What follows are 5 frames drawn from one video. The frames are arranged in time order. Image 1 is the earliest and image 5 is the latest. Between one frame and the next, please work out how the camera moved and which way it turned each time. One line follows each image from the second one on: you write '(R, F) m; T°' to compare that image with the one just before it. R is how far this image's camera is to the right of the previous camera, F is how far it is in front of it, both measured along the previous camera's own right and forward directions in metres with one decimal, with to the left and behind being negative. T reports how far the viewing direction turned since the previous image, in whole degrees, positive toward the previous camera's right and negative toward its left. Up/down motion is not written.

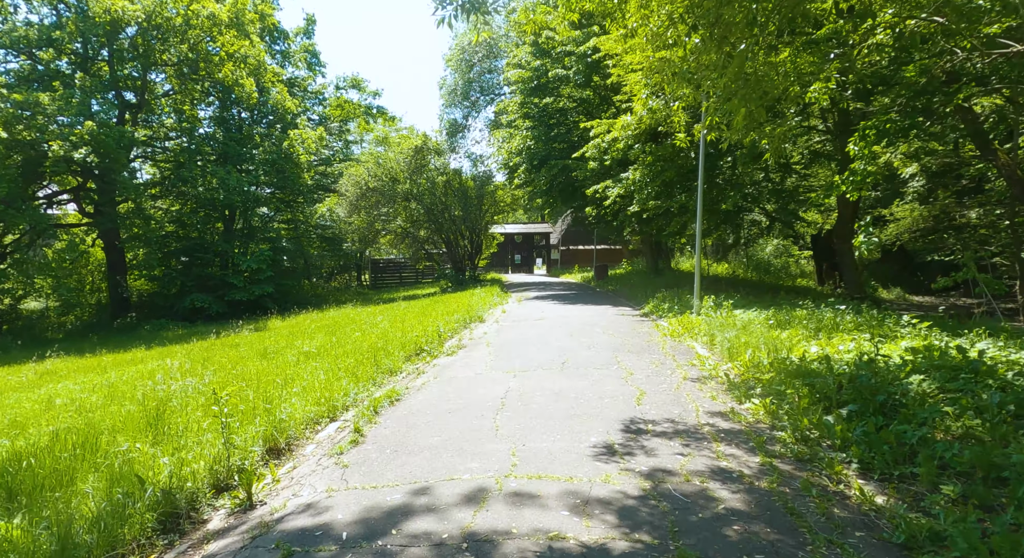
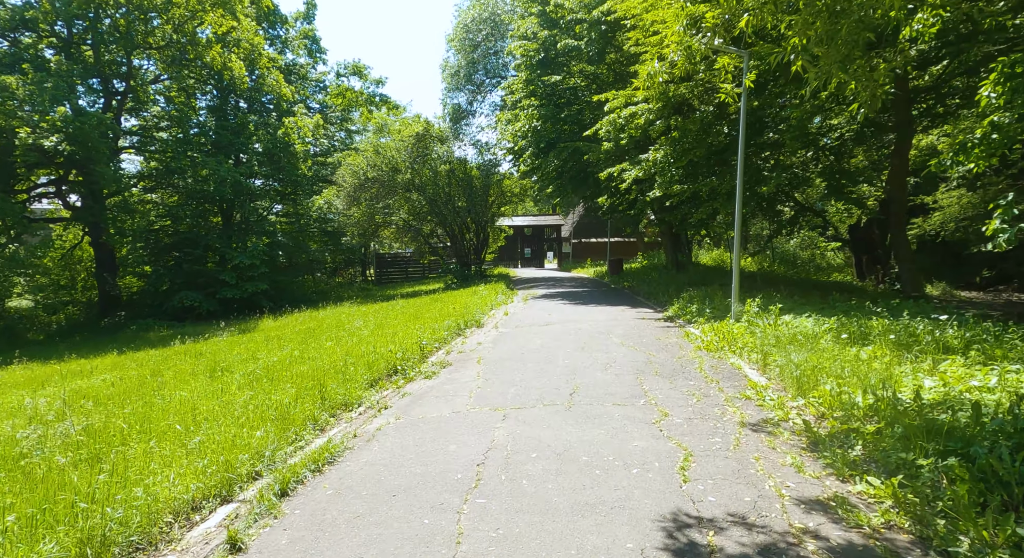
(+0.2, +2.1) m; -1°
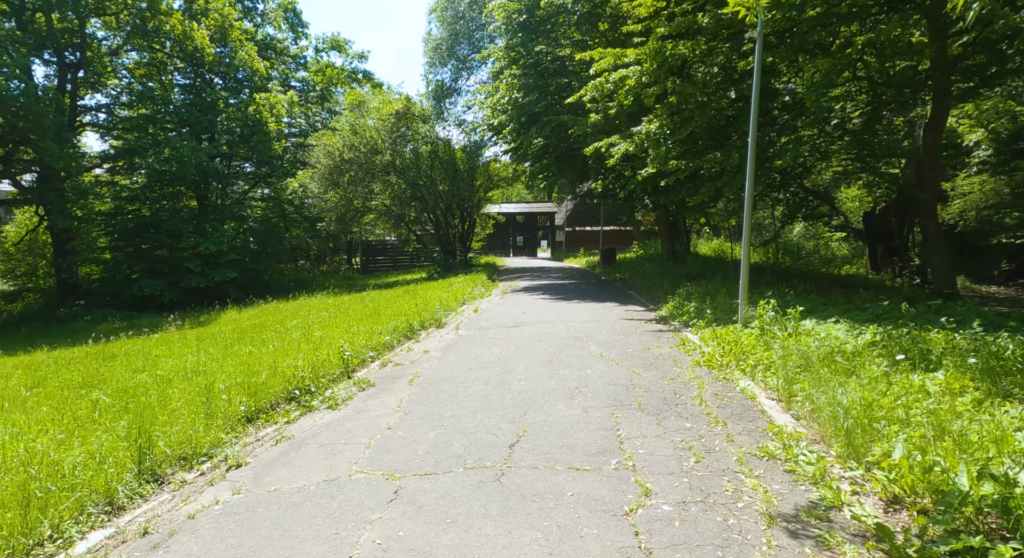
(+0.6, +2.1) m; 0°
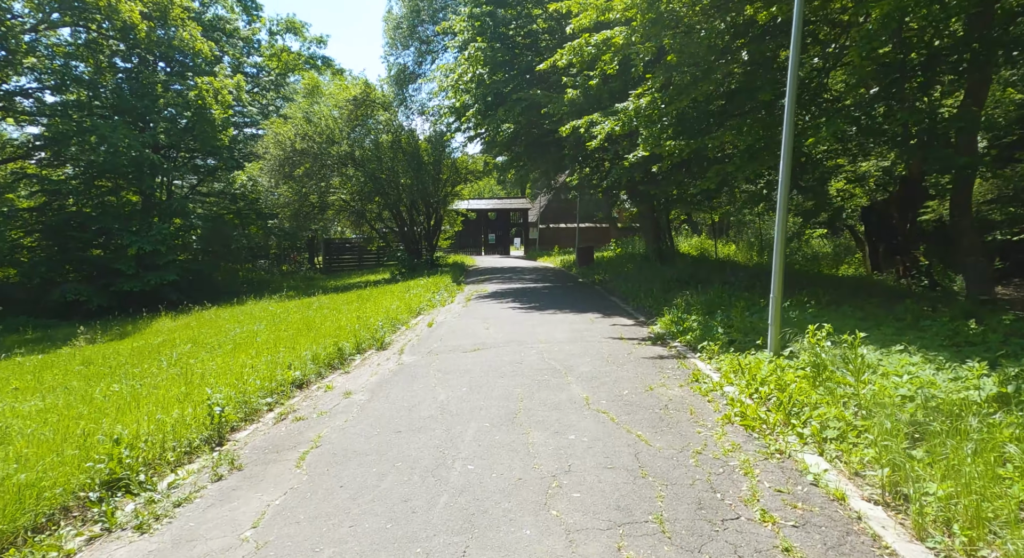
(+0.2, +2.3) m; +2°
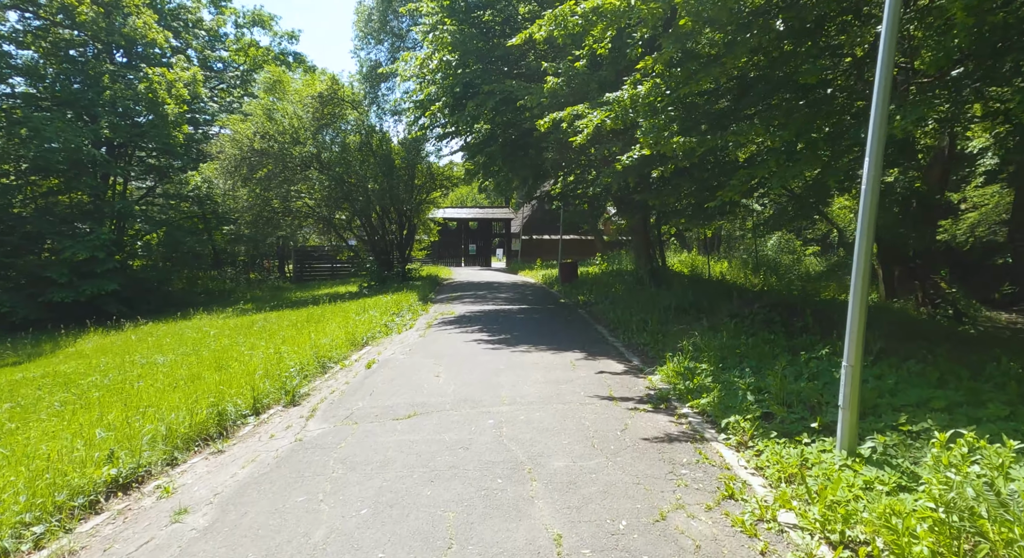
(+0.3, +2.3) m; +1°
